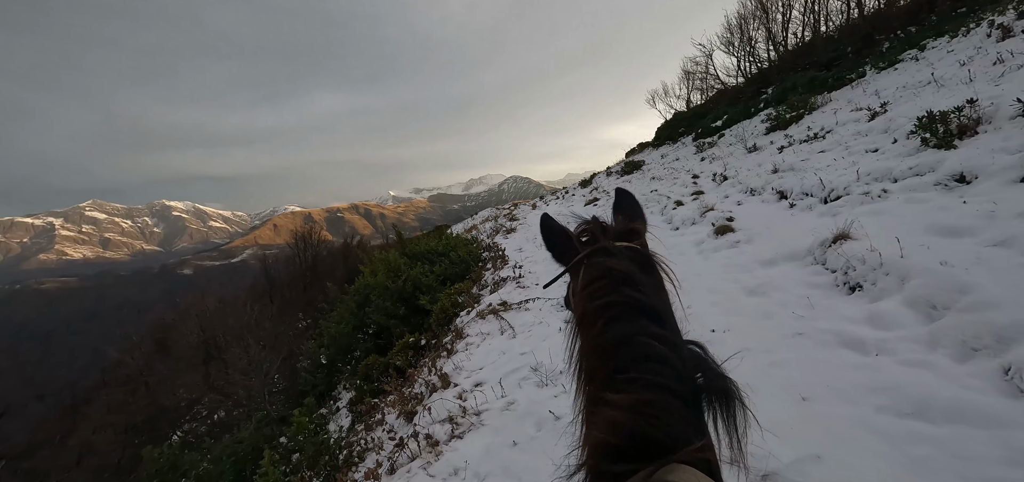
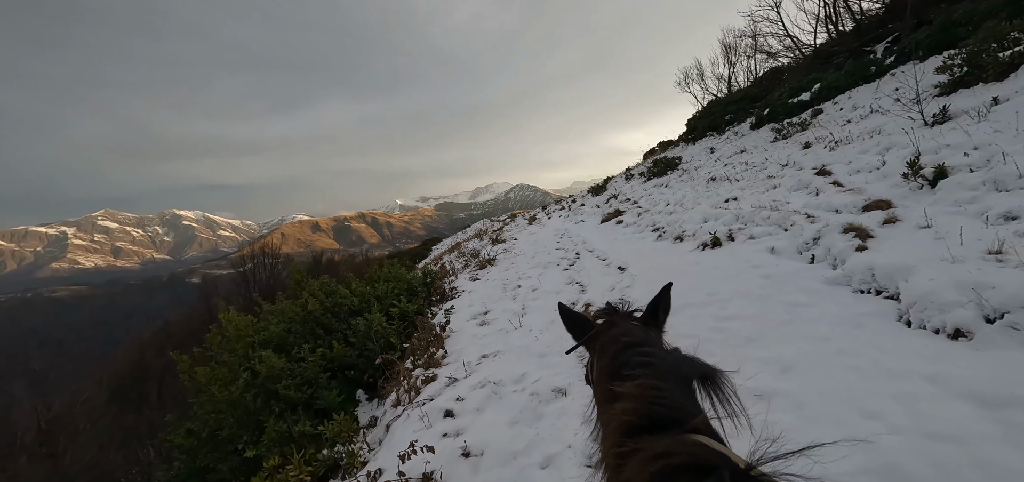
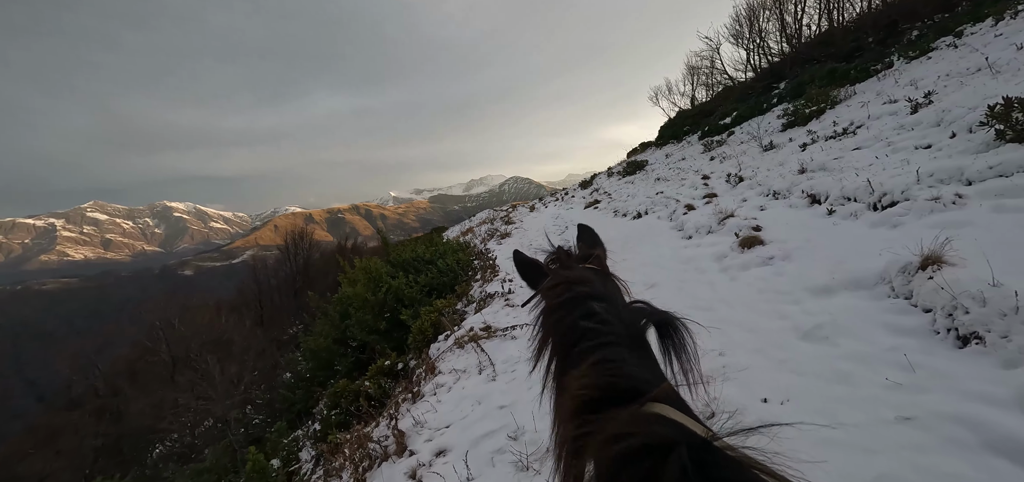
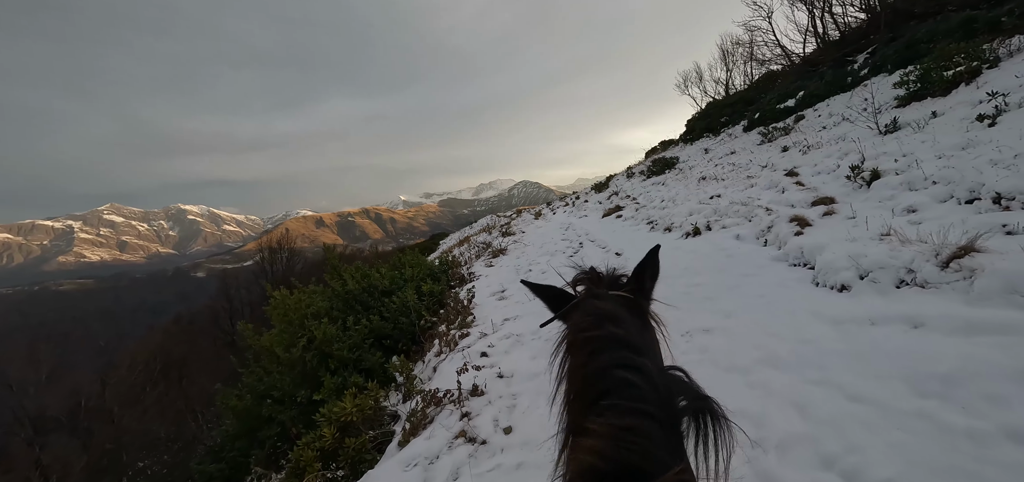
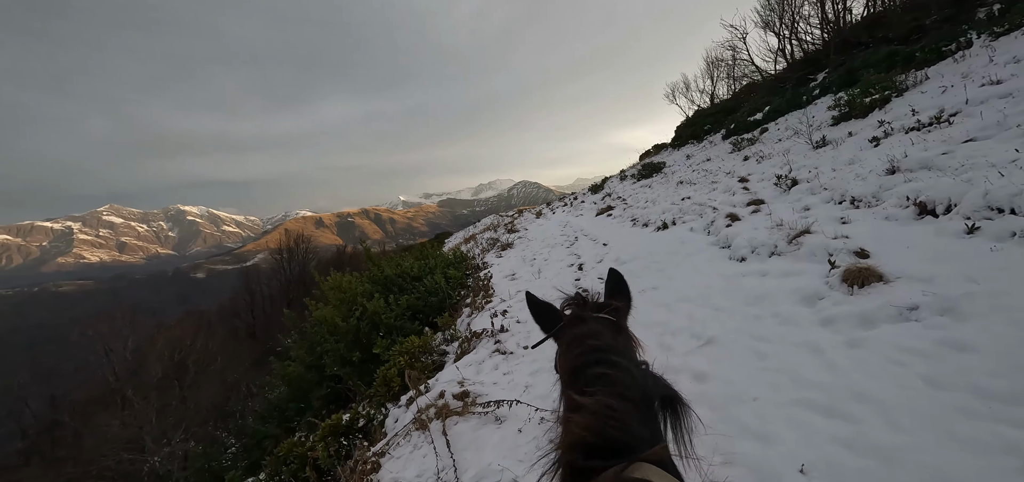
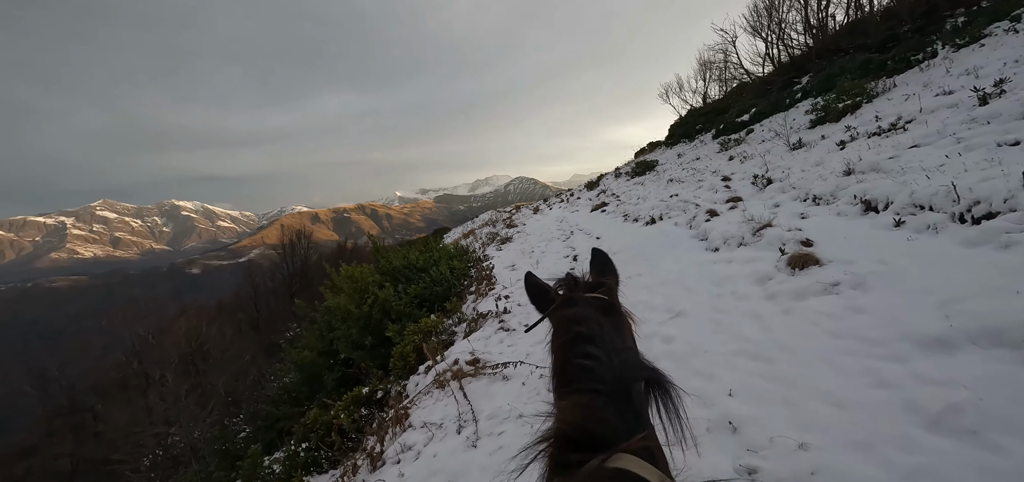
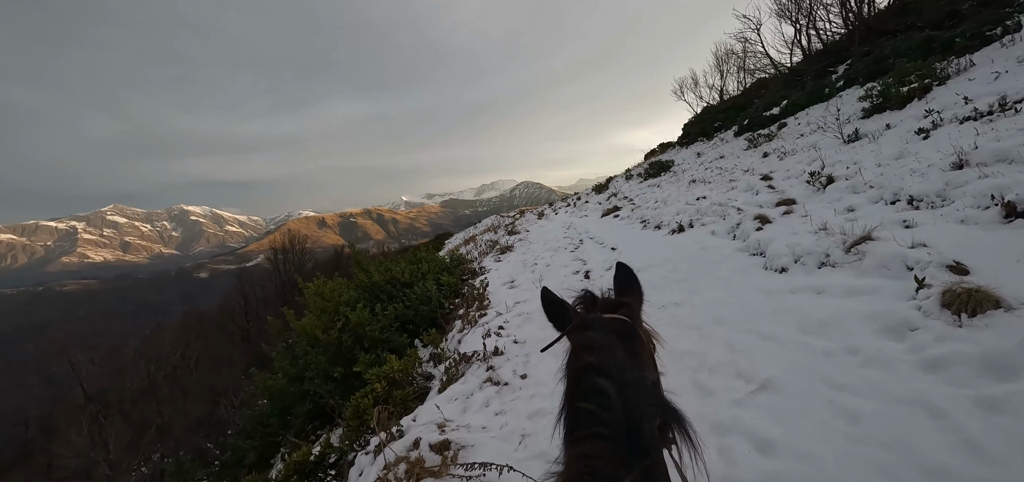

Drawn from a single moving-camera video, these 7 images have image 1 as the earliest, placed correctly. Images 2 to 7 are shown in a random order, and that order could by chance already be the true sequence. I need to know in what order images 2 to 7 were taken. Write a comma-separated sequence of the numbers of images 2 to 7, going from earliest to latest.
3, 6, 5, 7, 4, 2
